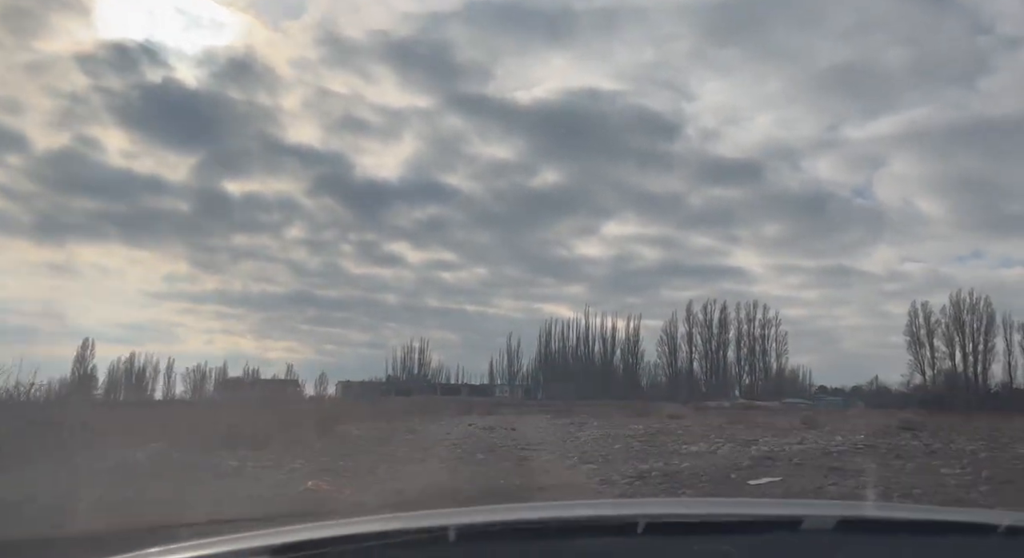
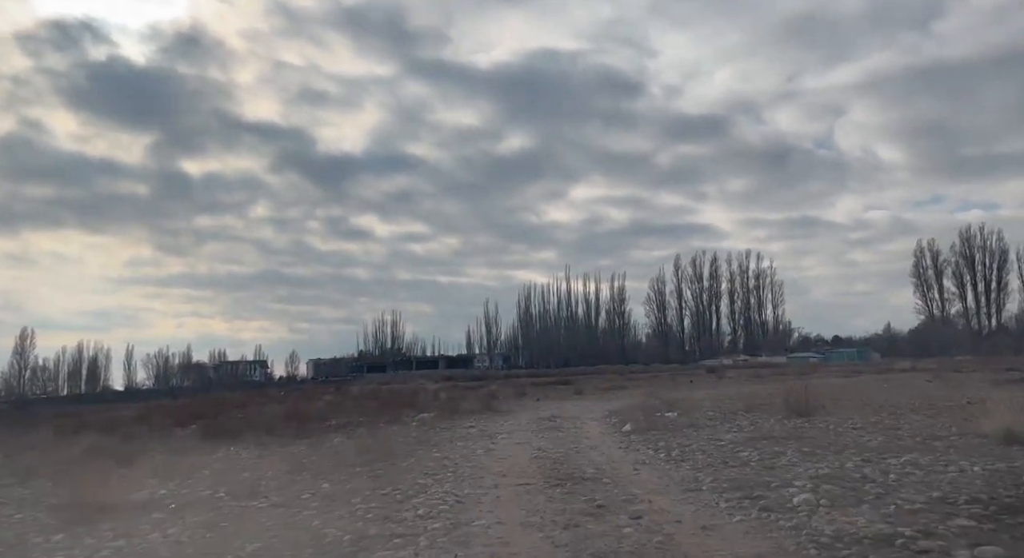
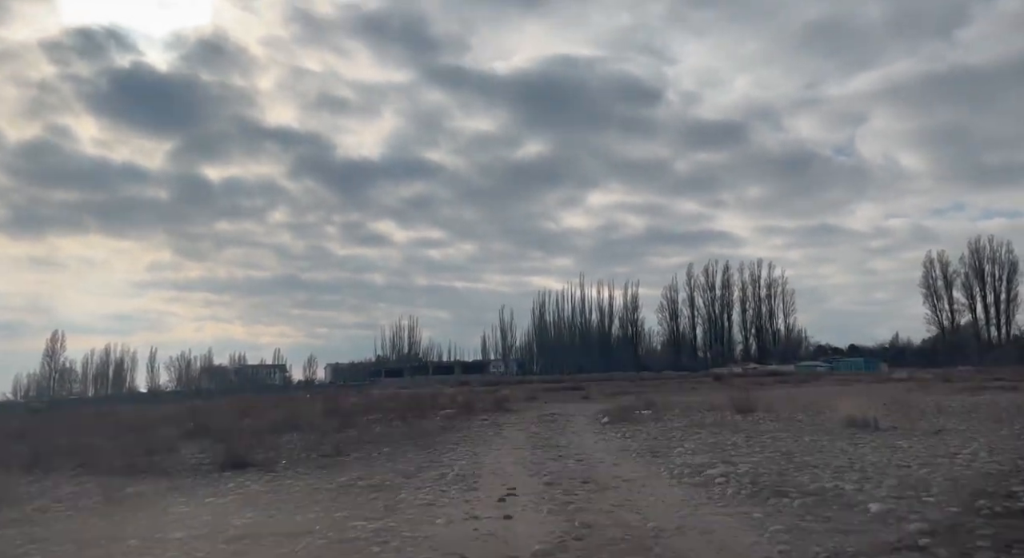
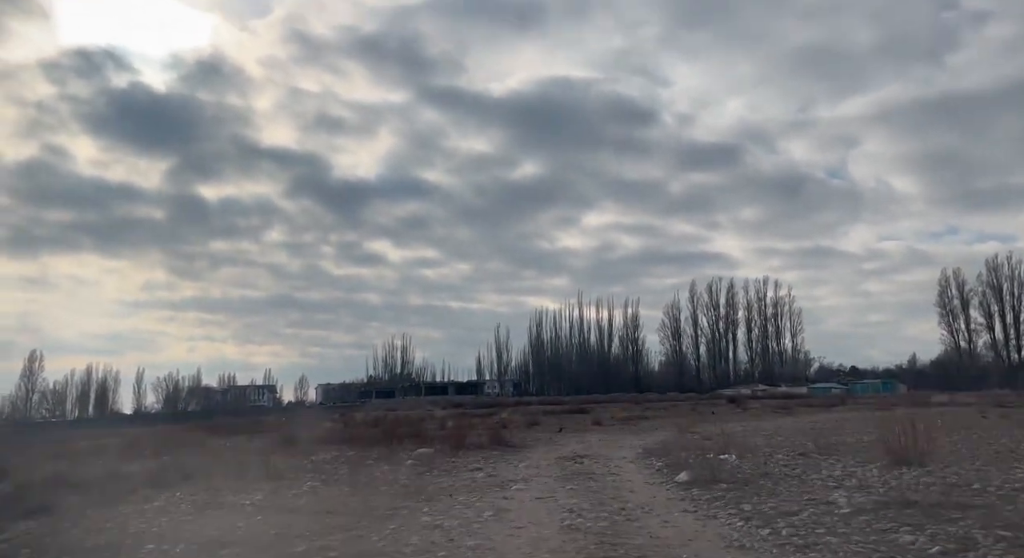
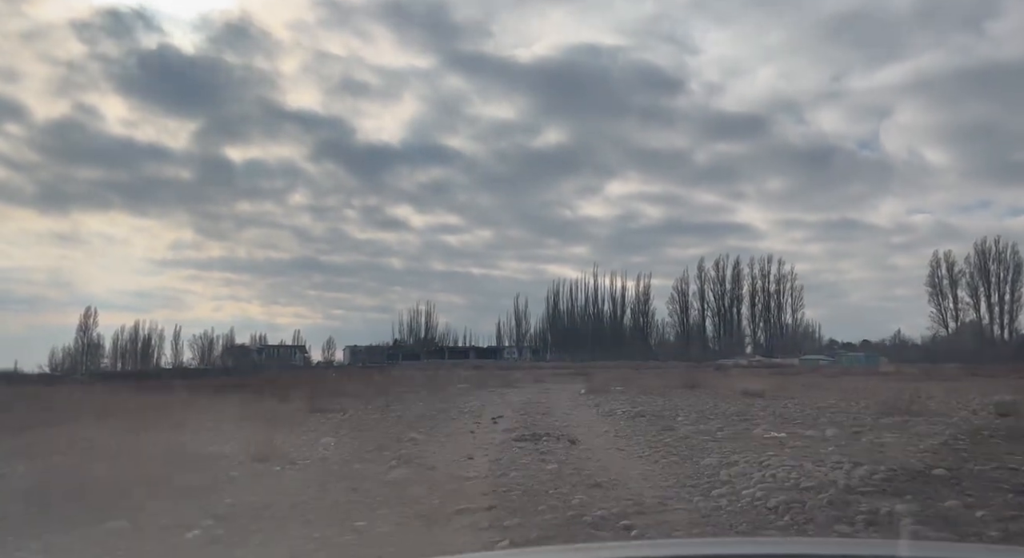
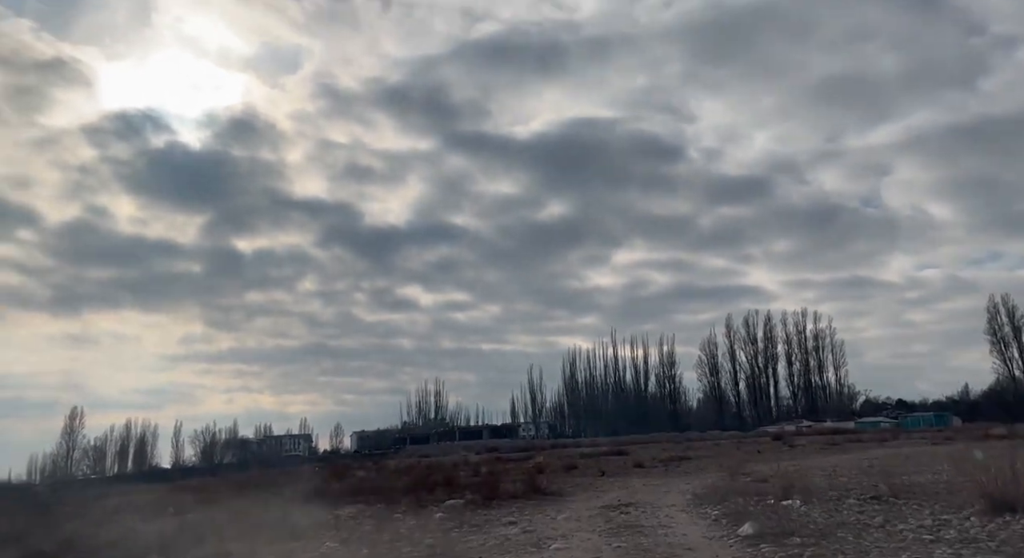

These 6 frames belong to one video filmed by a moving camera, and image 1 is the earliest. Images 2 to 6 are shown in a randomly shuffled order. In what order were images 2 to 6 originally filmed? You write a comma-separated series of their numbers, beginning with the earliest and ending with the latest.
5, 3, 2, 4, 6
